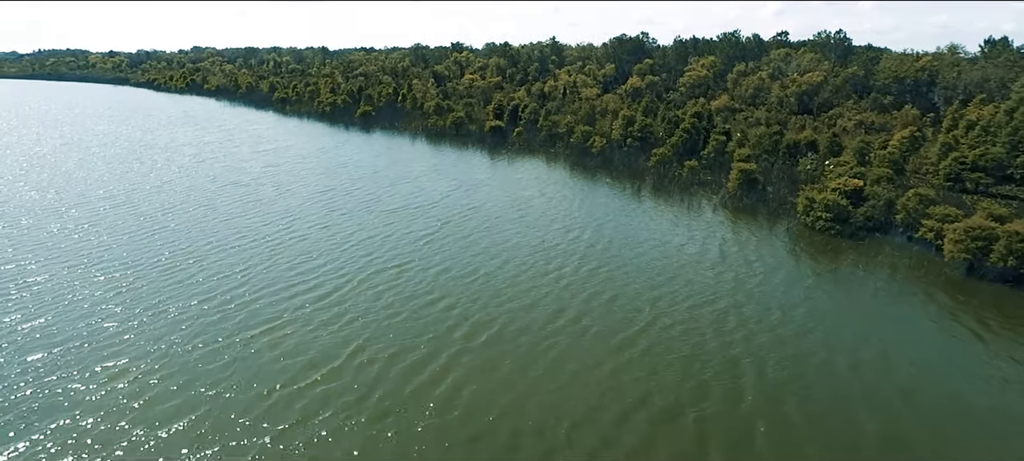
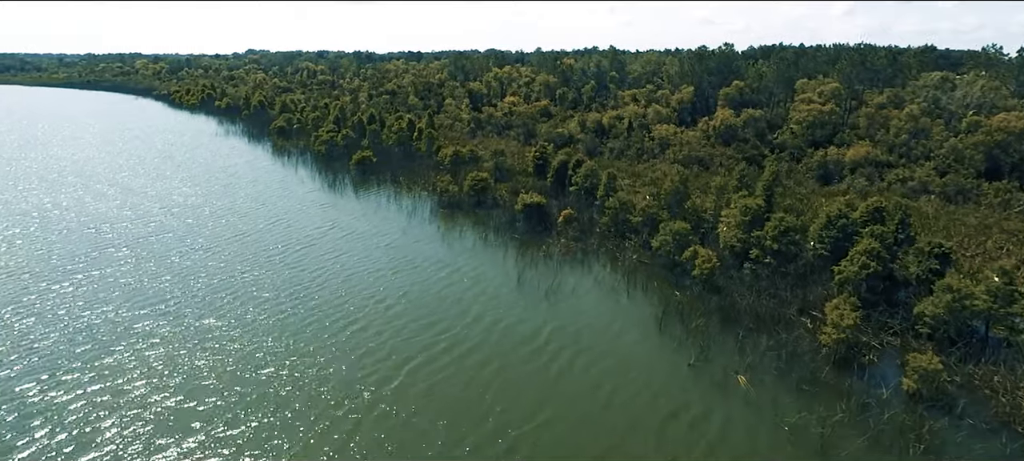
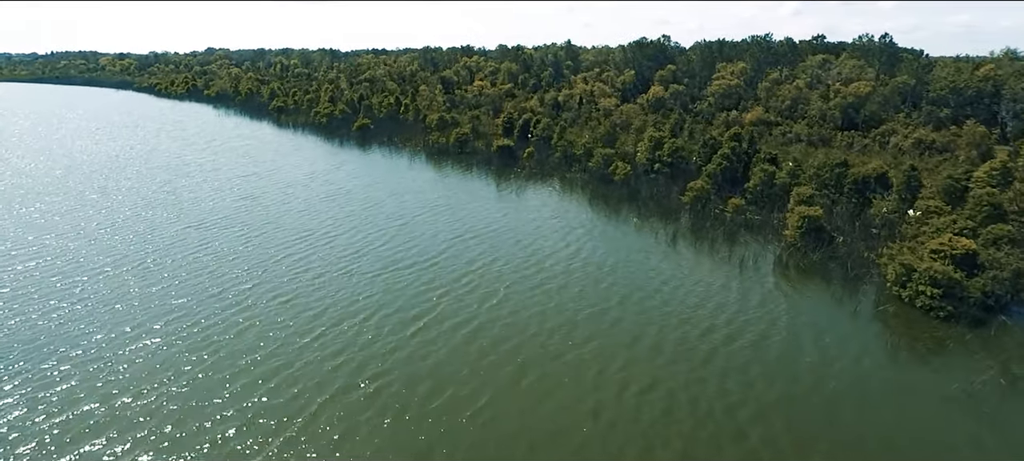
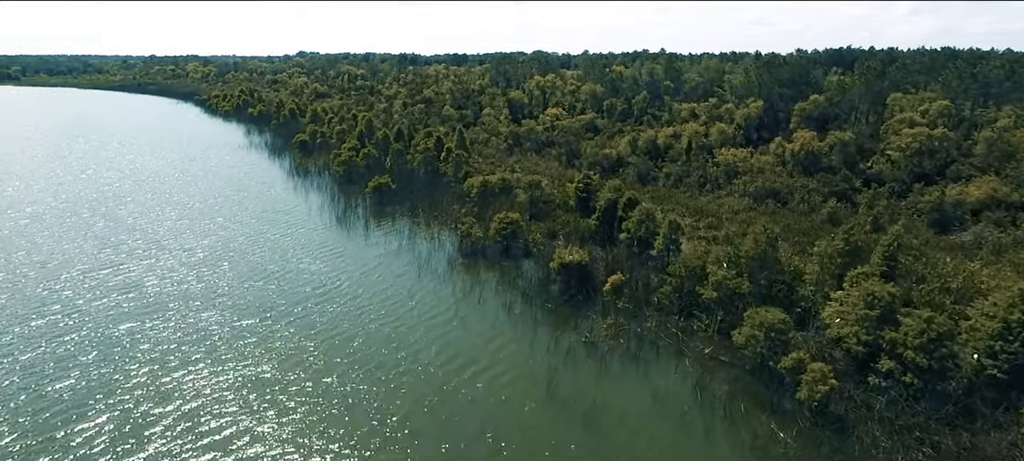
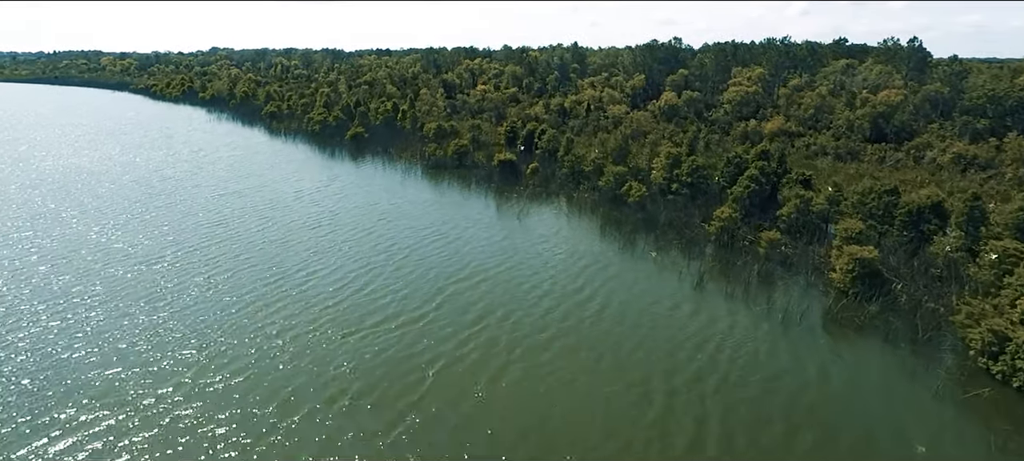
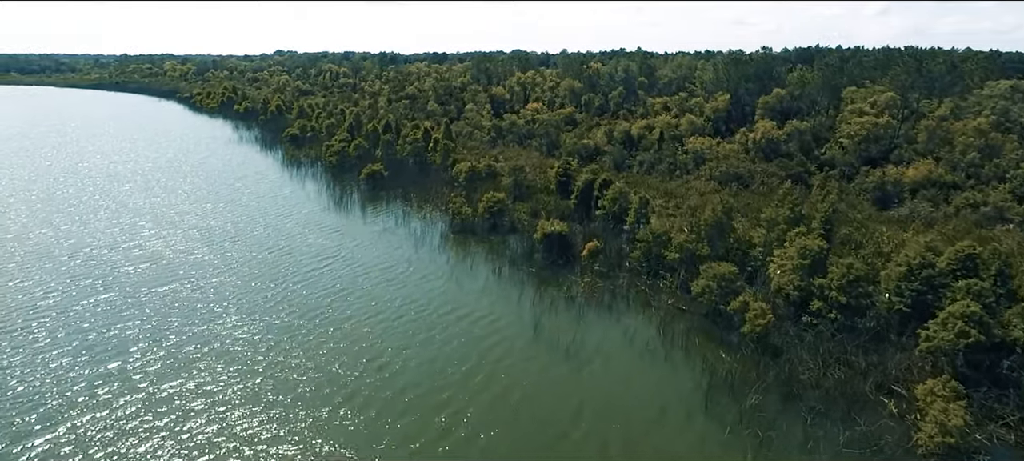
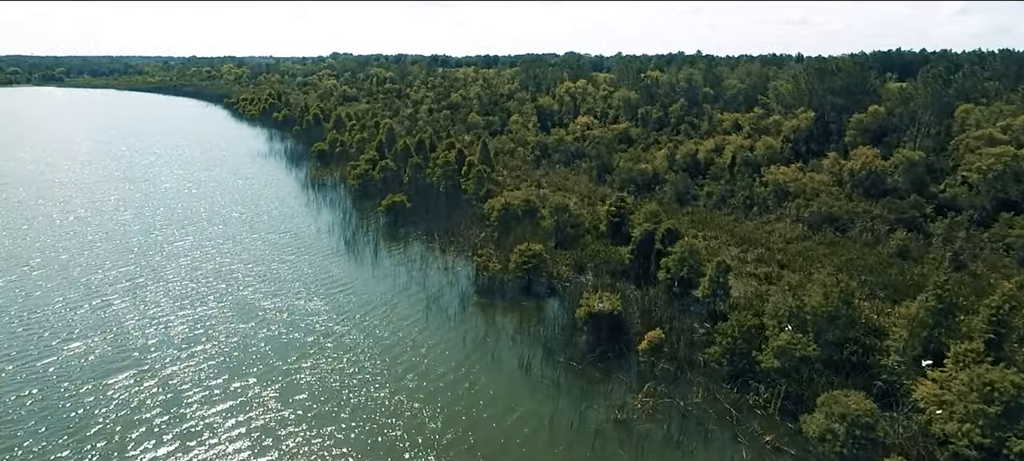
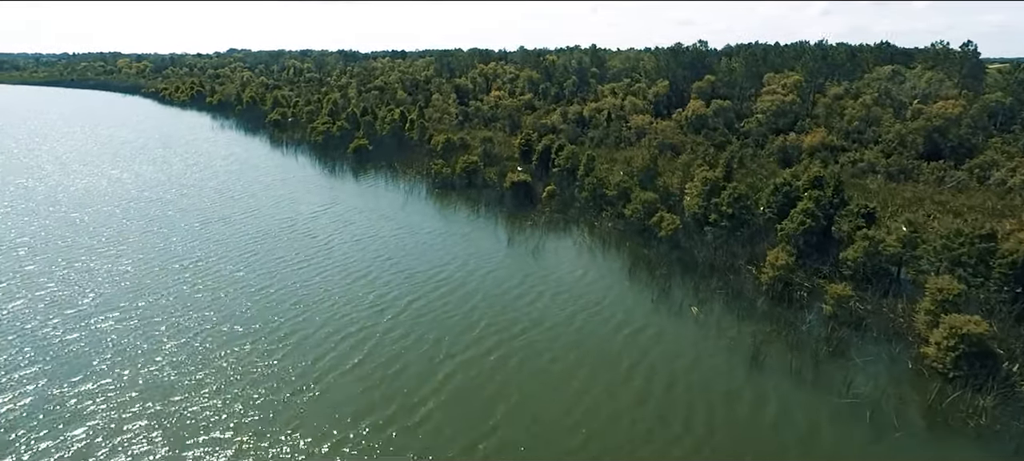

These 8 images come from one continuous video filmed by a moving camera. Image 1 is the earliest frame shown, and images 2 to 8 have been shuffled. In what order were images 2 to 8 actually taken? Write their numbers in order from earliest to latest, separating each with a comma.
3, 5, 8, 2, 6, 4, 7
